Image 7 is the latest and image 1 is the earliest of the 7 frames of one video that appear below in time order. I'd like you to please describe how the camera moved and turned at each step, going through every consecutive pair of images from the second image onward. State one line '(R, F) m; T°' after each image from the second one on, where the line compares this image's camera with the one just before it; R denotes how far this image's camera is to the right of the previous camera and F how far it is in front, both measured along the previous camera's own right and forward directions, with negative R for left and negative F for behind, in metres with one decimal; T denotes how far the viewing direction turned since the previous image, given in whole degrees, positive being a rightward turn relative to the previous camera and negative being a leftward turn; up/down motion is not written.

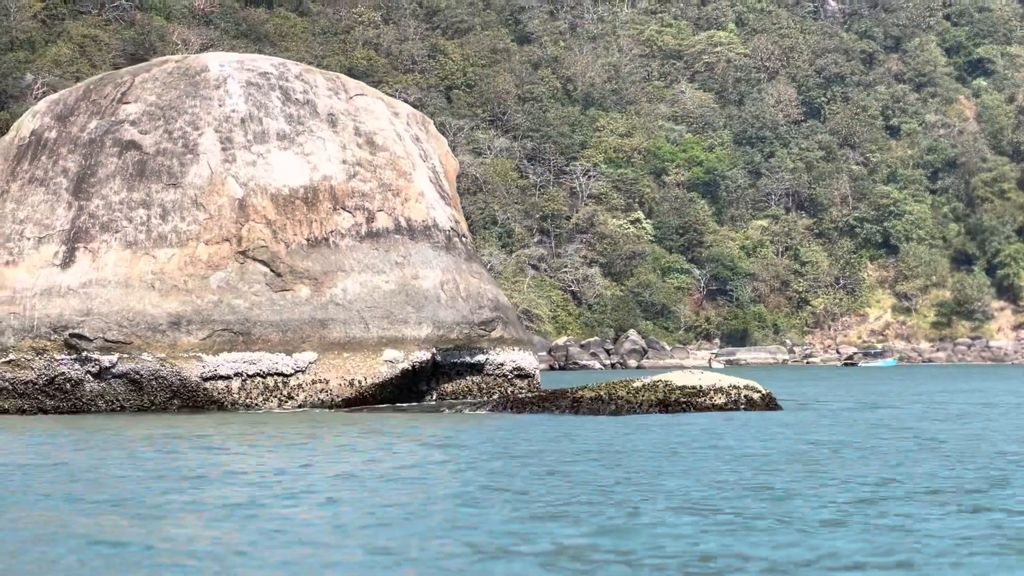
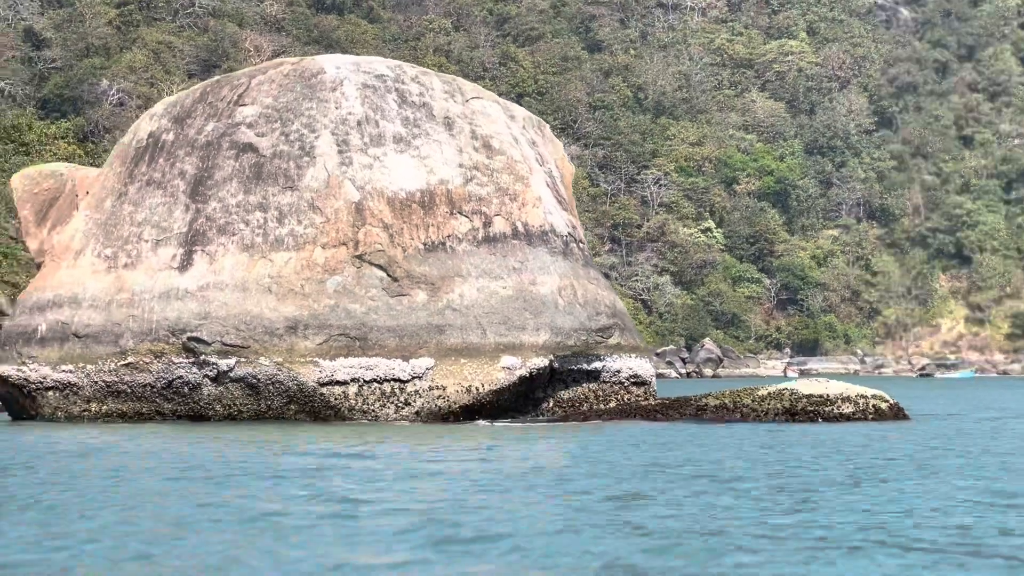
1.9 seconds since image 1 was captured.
(-0.9, +0.2) m; -2°
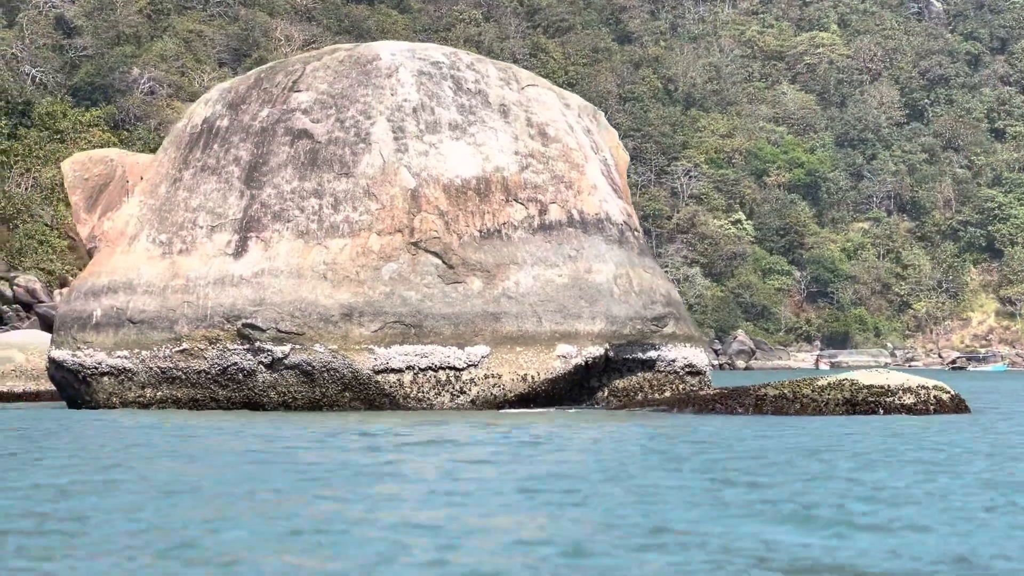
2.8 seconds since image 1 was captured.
(-0.5, +0.1) m; -1°
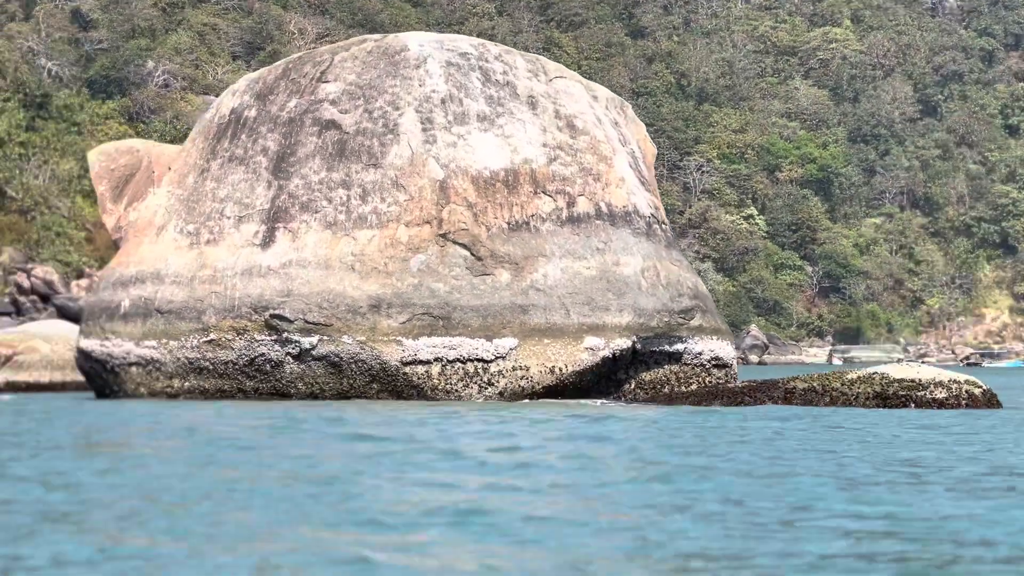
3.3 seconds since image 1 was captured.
(-0.3, 0.0) m; 0°
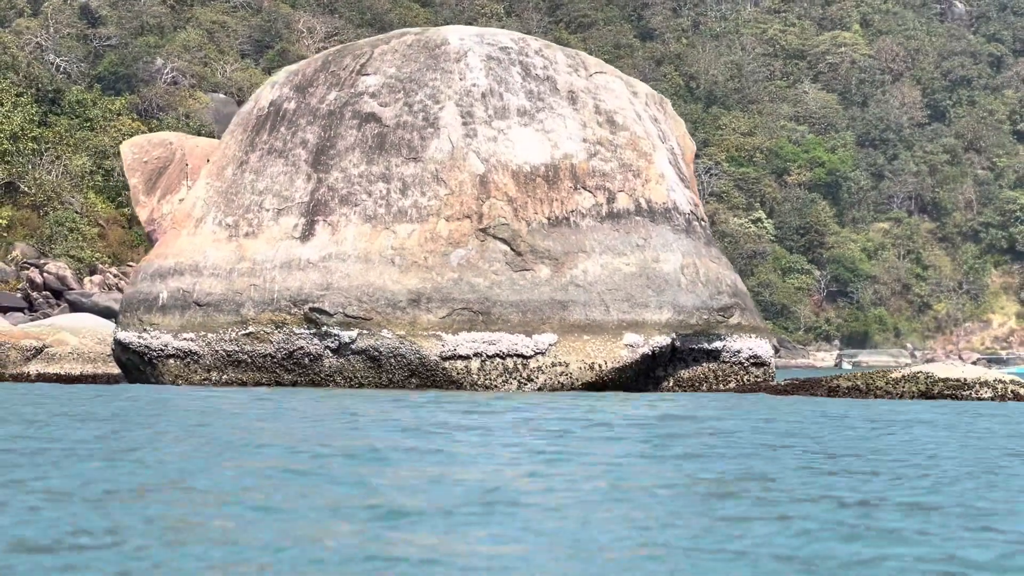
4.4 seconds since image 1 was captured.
(-0.6, +0.1) m; 0°
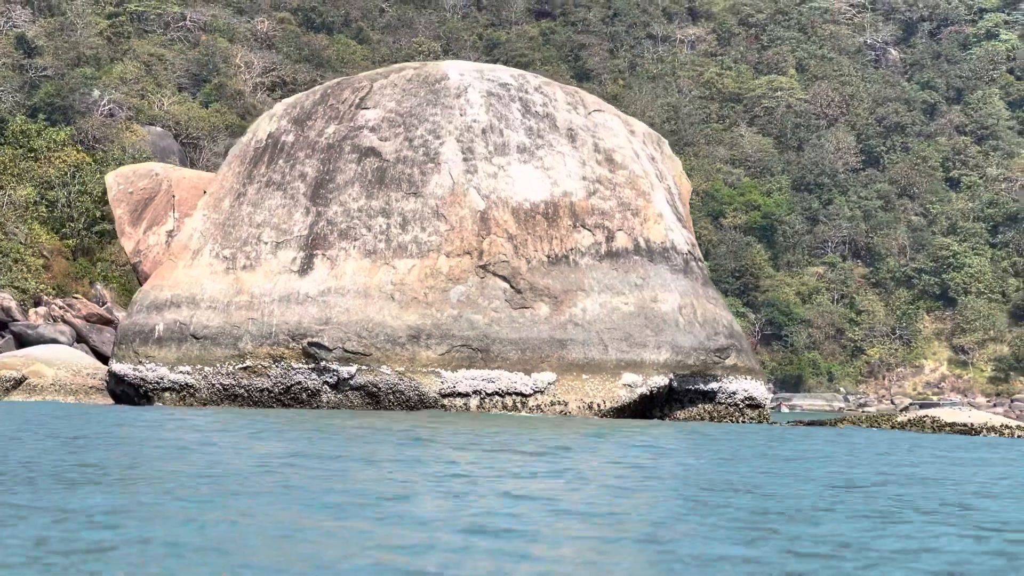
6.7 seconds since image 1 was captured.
(-1.1, +0.2) m; +4°
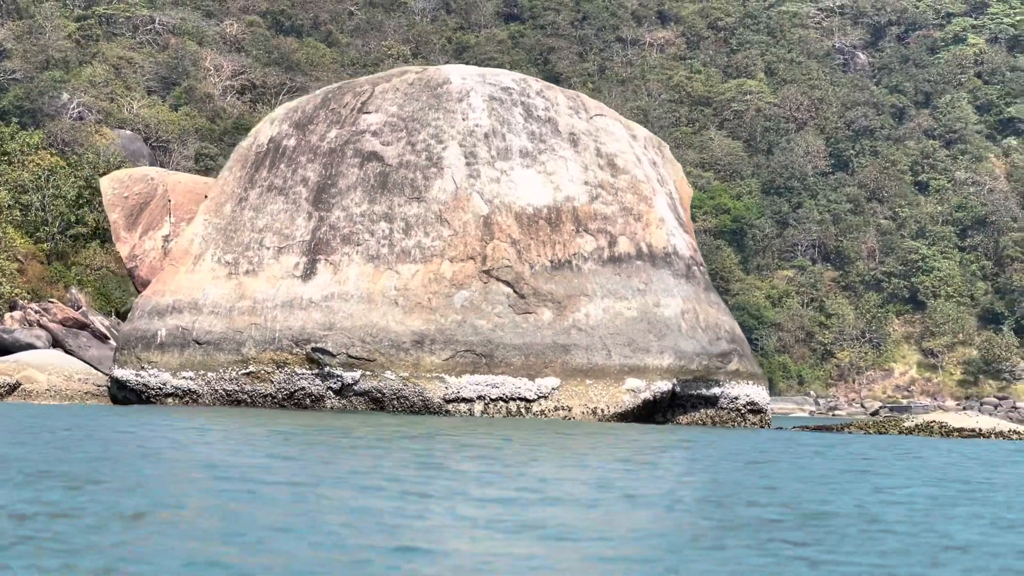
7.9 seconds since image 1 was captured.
(-0.6, +0.1) m; +2°
